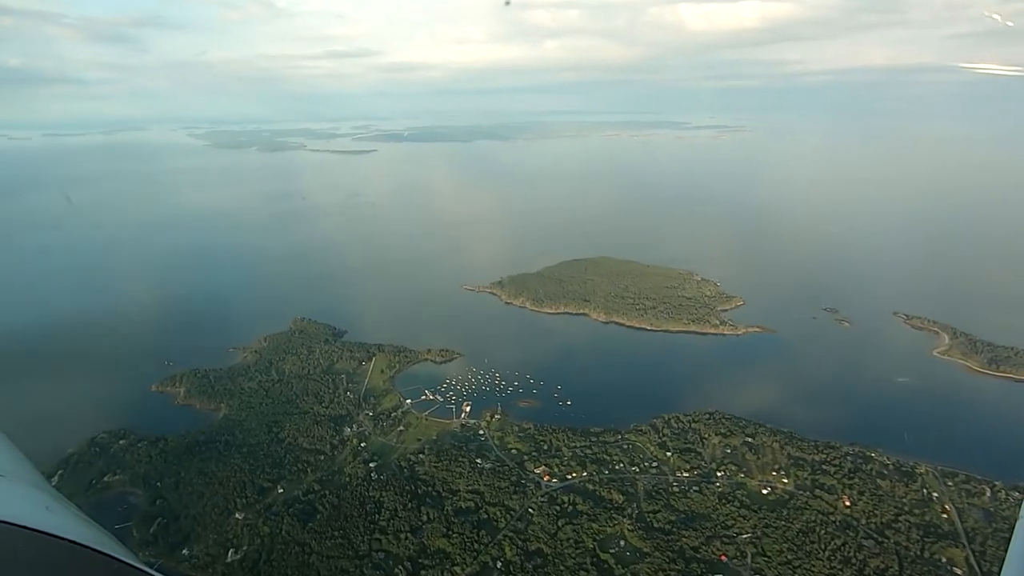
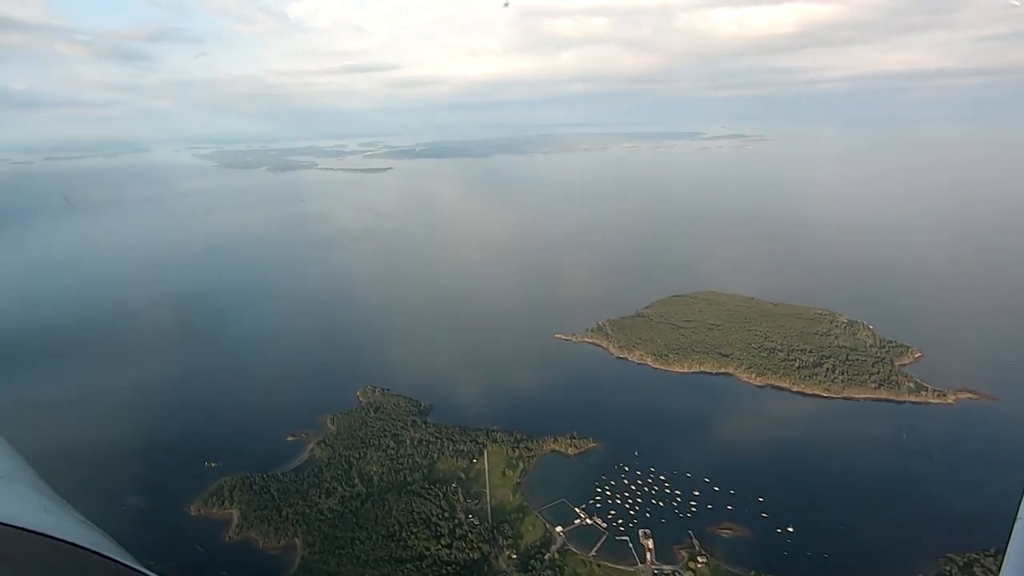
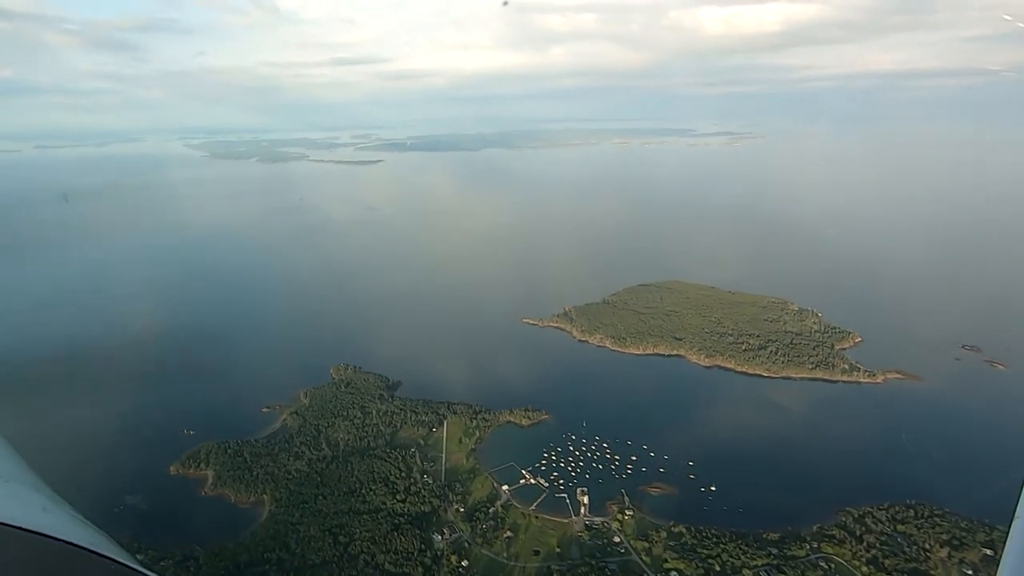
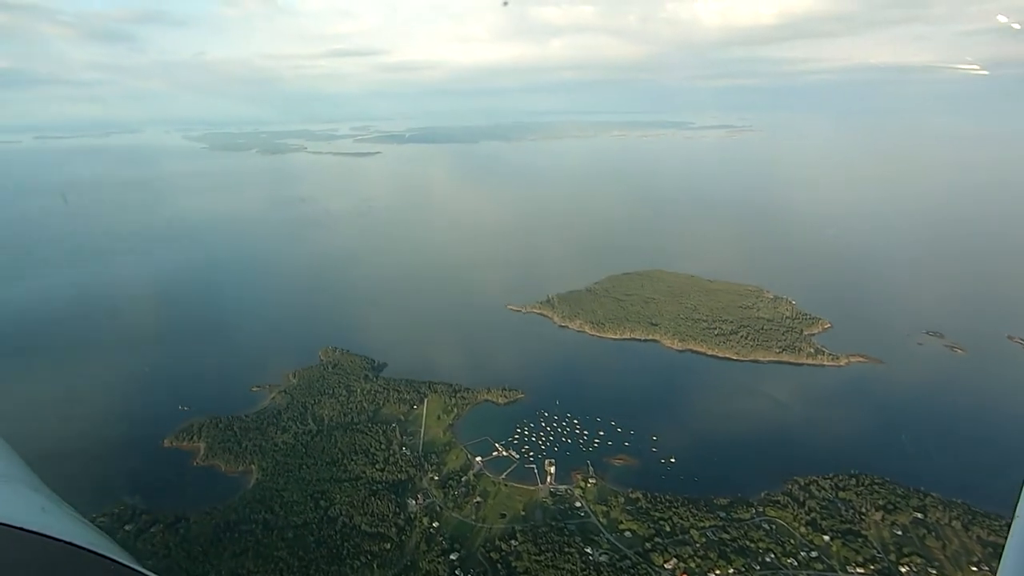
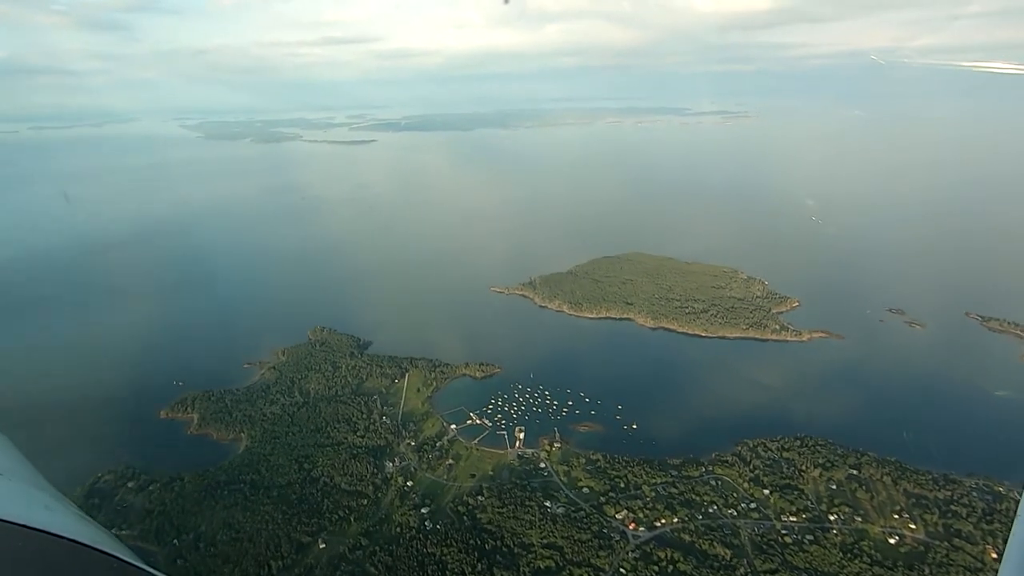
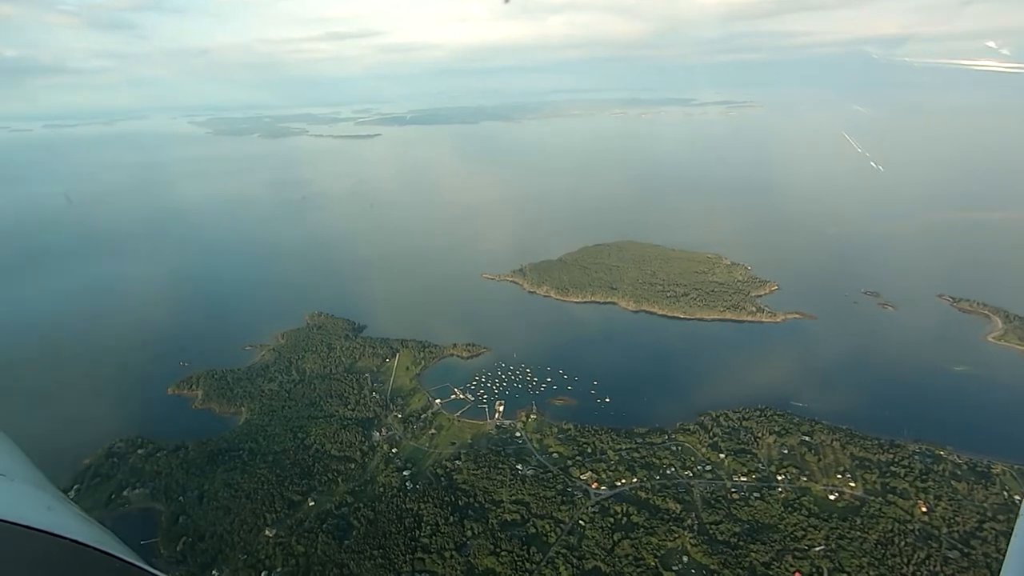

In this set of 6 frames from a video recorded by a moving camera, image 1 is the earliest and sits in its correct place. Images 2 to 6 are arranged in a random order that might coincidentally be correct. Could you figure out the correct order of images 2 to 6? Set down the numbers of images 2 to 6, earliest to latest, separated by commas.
6, 5, 4, 3, 2
